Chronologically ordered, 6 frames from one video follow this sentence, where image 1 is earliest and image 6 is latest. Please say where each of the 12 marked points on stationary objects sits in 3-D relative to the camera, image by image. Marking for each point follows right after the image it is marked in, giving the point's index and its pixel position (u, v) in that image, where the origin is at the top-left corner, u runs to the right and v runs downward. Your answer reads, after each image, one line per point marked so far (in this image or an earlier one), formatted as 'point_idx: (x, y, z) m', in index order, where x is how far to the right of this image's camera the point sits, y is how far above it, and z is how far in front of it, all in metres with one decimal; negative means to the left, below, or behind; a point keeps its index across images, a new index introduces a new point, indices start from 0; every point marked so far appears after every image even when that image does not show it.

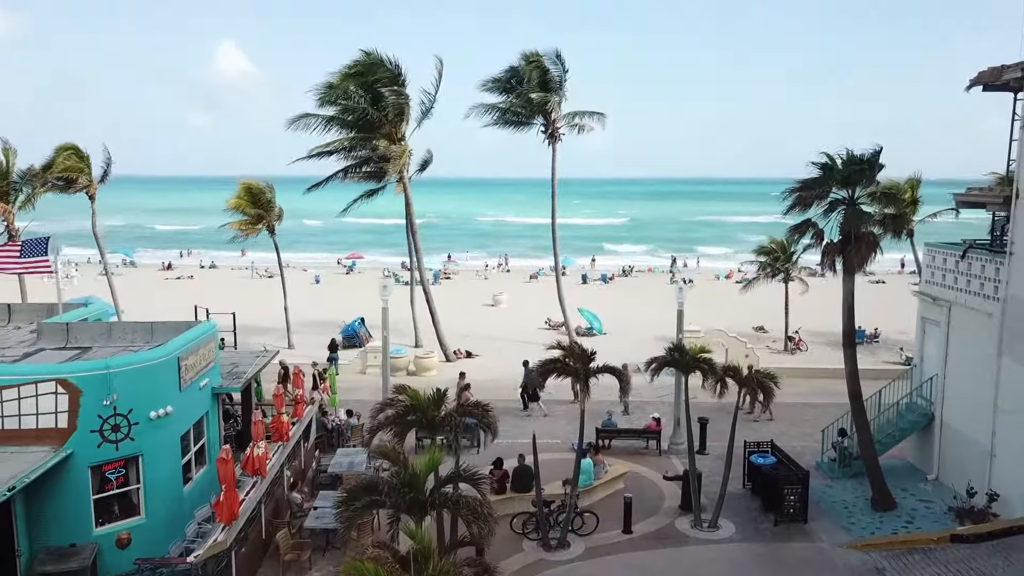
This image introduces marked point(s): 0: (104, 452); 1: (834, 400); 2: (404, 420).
0: (-4.7, -1.9, +9.1) m
1: (+7.5, -2.6, +18.2) m
2: (-1.2, -1.4, +8.4) m
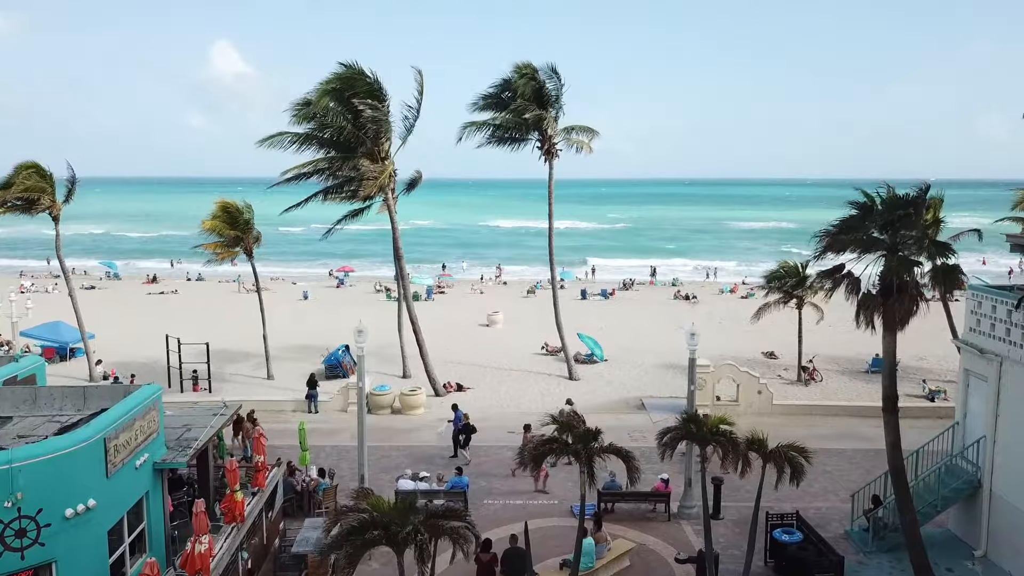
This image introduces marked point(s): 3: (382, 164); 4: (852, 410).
0: (-4.9, -2.6, +7.5) m
1: (+7.3, -3.3, +16.7) m
2: (-1.3, -2.2, +6.9) m
3: (-3.0, +2.8, +18.2) m
4: (+8.1, -2.9, +18.6) m
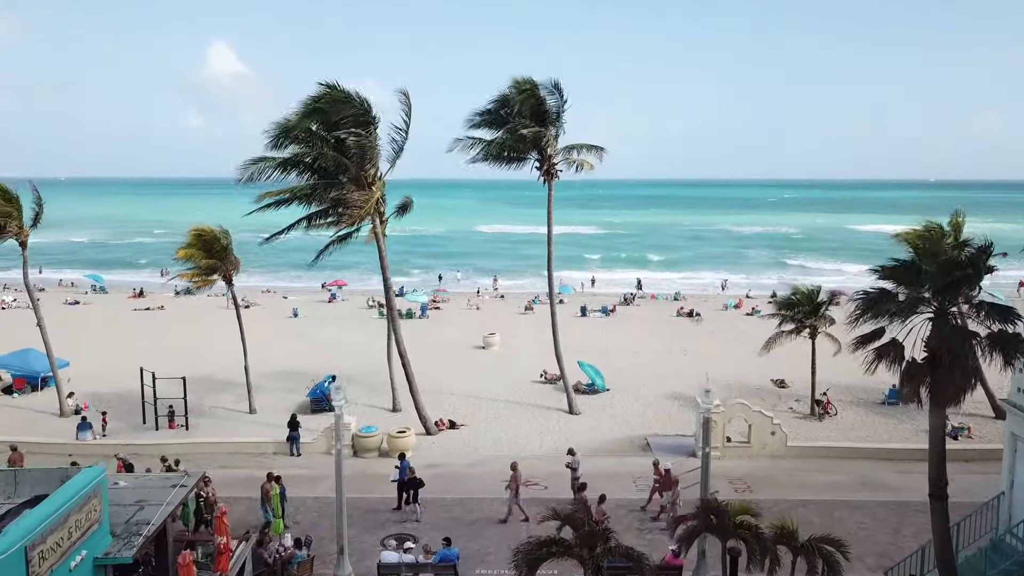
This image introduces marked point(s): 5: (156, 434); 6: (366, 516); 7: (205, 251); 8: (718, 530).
0: (-4.9, -3.4, +6.3) m
1: (+7.2, -4.1, +15.4) m
2: (-1.4, -2.9, +5.6) m
3: (-3.1, +2.1, +16.9) m
4: (+8.0, -3.6, +17.4) m
5: (-8.6, -3.5, +19.0) m
6: (-2.7, -4.2, +14.4) m
7: (-7.7, +0.9, +19.8) m
8: (+2.2, -2.6, +8.4) m
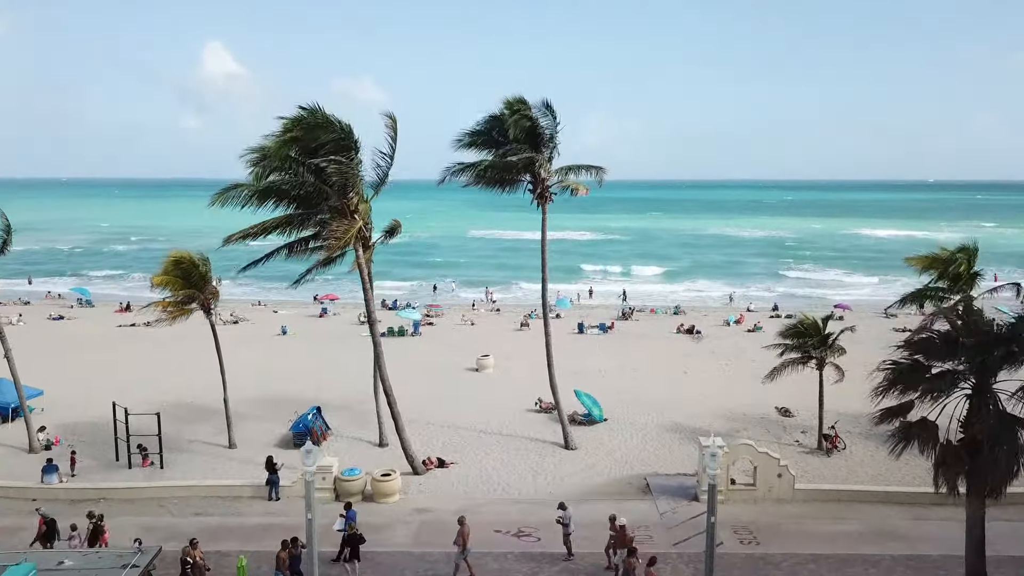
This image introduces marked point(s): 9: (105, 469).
0: (-5.1, -4.1, +5.3) m
1: (+7.1, -4.8, +14.5) m
2: (-1.5, -3.6, +4.7) m
3: (-3.3, +1.4, +15.9) m
4: (+7.8, -4.3, +16.4) m
5: (-8.8, -4.3, +18.0) m
6: (-2.8, -4.9, +13.4) m
7: (-7.9, +0.2, +18.8) m
8: (+2.0, -3.3, +7.4) m
9: (-9.5, -4.3, +18.4) m
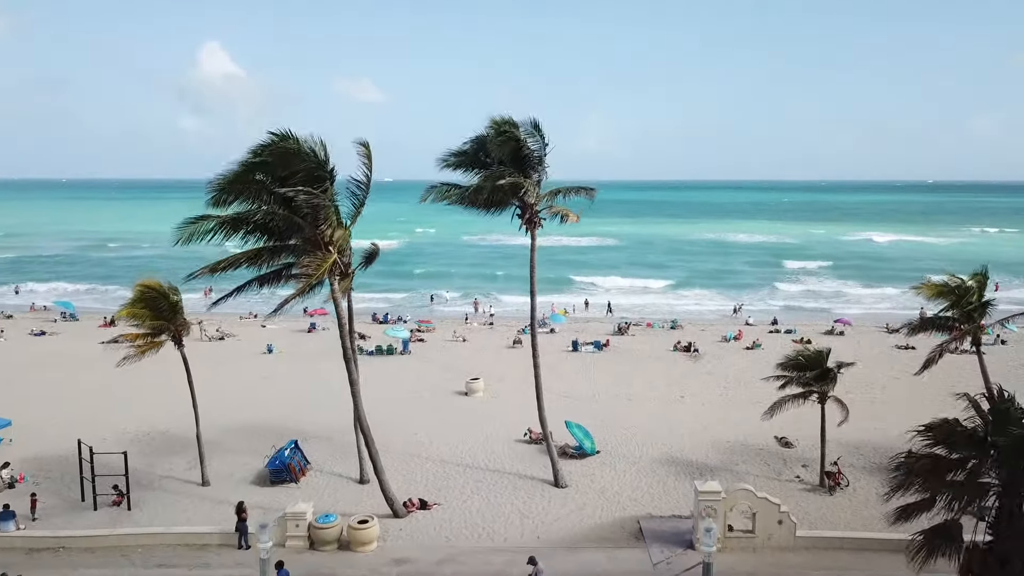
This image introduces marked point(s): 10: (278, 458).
0: (-5.4, -4.8, +4.3) m
1: (+6.8, -5.5, +13.5) m
2: (-1.8, -4.4, +3.7) m
3: (-3.6, +0.7, +15.0) m
4: (+7.5, -5.1, +15.5) m
5: (-9.1, -5.0, +17.1) m
6: (-3.1, -5.6, +12.4) m
7: (-8.2, -0.5, +17.8) m
8: (+1.7, -4.0, +6.4) m
9: (-9.8, -5.0, +17.5) m
10: (-5.7, -4.1, +19.1) m
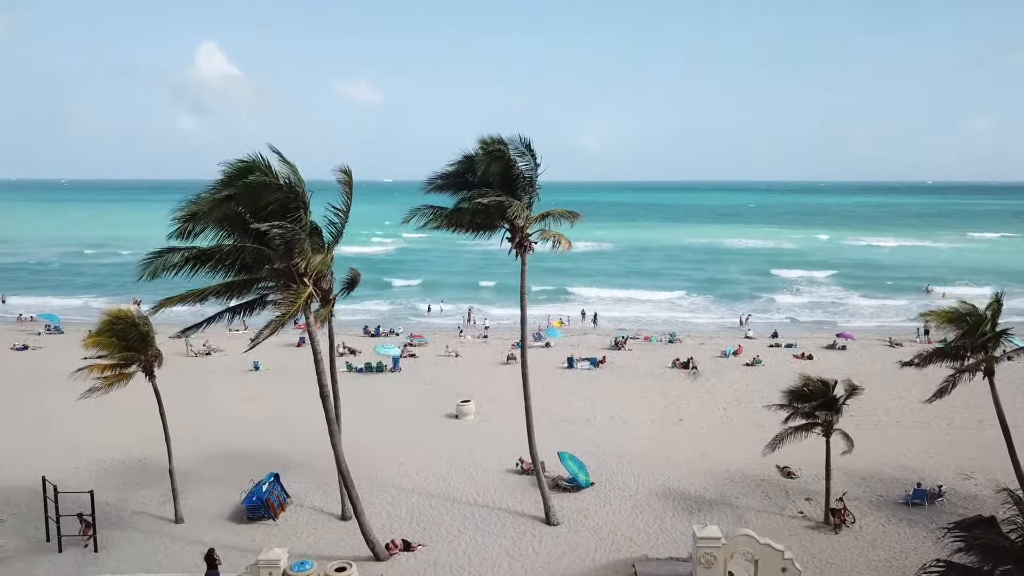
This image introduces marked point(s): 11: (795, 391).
0: (-5.6, -5.4, +3.4) m
1: (+6.5, -6.1, +12.6) m
2: (-2.1, -5.0, +2.8) m
3: (-3.8, 0.0, +14.1) m
4: (+7.2, -5.7, +14.6) m
5: (-9.4, -5.6, +16.1) m
6: (-3.4, -6.2, +11.5) m
7: (-8.5, -1.1, +16.9) m
8: (+1.5, -4.6, +5.5) m
9: (-10.1, -5.6, +16.5) m
10: (-5.9, -4.7, +18.2) m
11: (+6.5, -2.4, +18.2) m
